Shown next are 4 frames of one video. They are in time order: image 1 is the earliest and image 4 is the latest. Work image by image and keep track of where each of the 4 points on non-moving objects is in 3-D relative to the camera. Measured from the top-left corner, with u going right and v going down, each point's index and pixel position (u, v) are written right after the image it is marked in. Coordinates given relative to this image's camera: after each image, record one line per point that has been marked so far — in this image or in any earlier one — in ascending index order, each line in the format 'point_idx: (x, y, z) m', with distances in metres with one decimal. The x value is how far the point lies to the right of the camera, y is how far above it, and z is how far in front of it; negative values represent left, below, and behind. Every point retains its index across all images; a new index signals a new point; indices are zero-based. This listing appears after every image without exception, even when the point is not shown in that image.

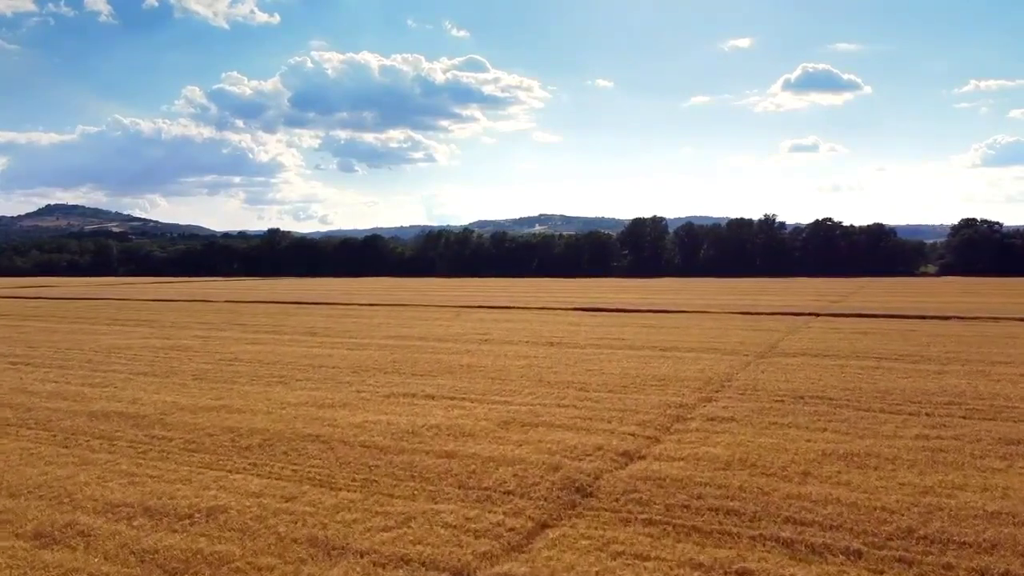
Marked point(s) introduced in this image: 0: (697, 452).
0: (+2.8, -2.5, +10.8) m
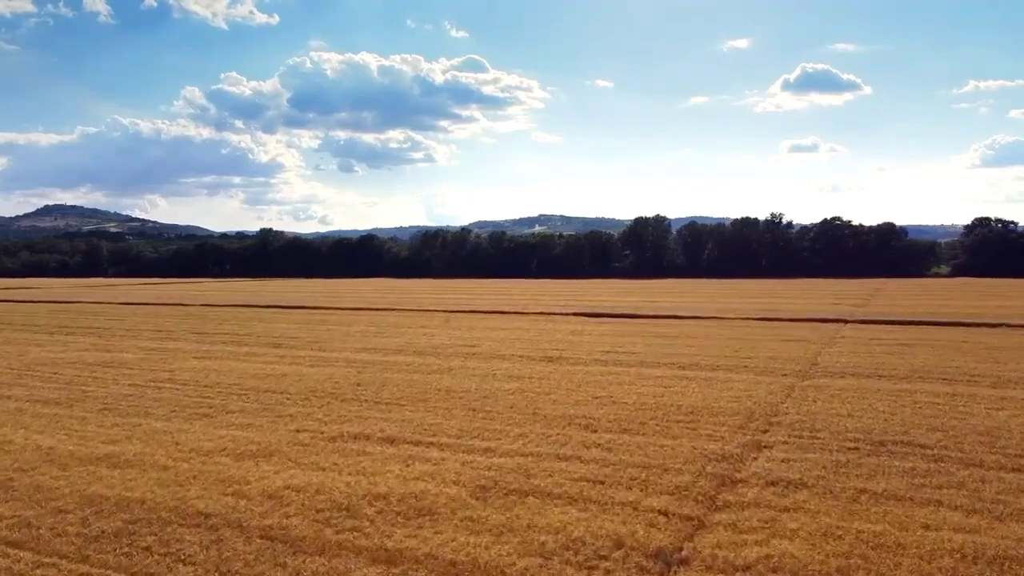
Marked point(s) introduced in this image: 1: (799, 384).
0: (+2.5, -2.6, +7.1) m
1: (+6.6, -2.2, +16.6) m
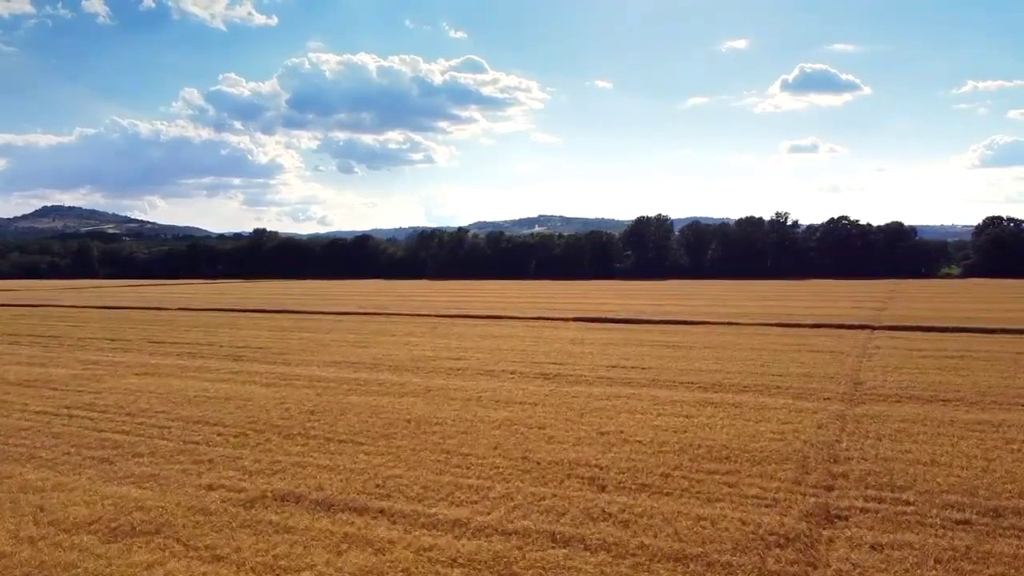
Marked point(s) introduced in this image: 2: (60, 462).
0: (+2.3, -2.7, +4.0) m
1: (+6.3, -2.3, +13.5) m
2: (-6.8, -2.6, +11.0) m
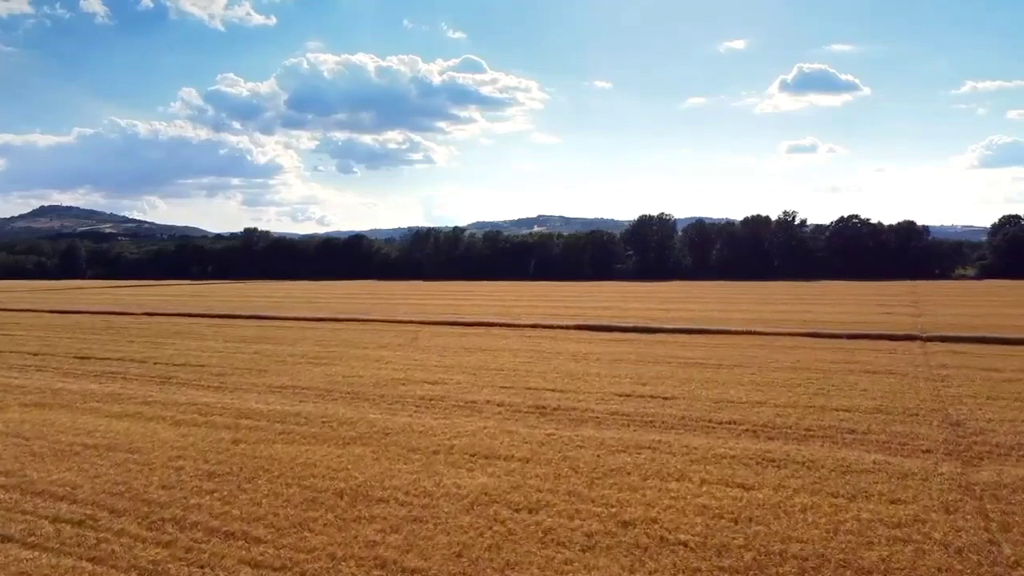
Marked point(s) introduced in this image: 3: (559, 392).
0: (+2.0, -2.9, -0.2) m
1: (+6.1, -2.5, +9.4) m
2: (-7.1, -2.8, +6.8) m
3: (+1.0, -2.3, +15.9) m
